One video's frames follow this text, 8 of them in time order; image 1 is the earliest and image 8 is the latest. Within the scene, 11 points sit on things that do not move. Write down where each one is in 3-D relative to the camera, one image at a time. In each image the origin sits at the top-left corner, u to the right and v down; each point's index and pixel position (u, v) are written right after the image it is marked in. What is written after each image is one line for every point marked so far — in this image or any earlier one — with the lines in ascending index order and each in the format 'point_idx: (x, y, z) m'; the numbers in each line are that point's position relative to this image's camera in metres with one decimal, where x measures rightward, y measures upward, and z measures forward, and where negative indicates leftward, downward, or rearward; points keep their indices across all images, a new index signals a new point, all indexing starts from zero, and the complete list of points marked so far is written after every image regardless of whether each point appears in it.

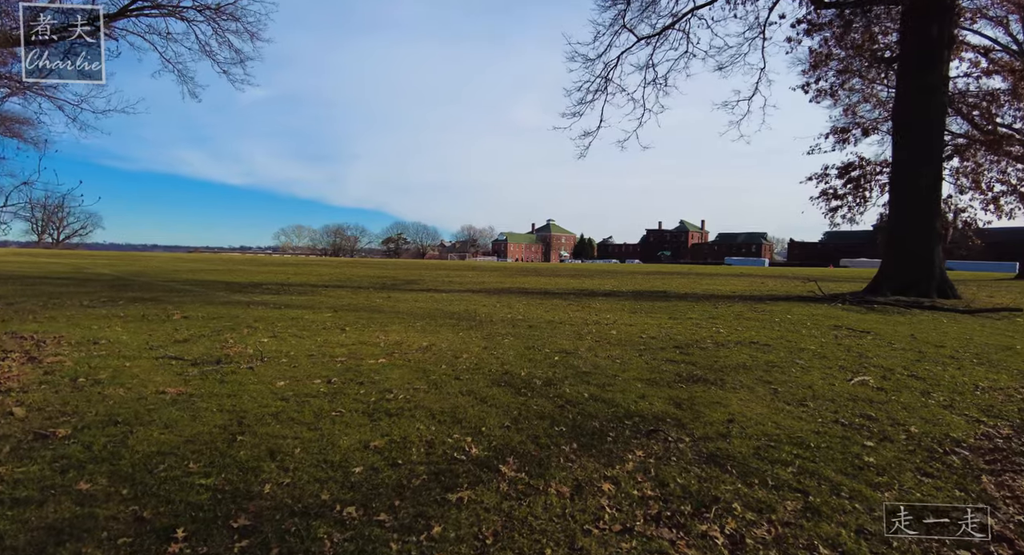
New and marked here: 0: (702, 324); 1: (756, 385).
0: (+3.7, -0.9, +10.2) m
1: (+2.9, -1.3, +6.3) m
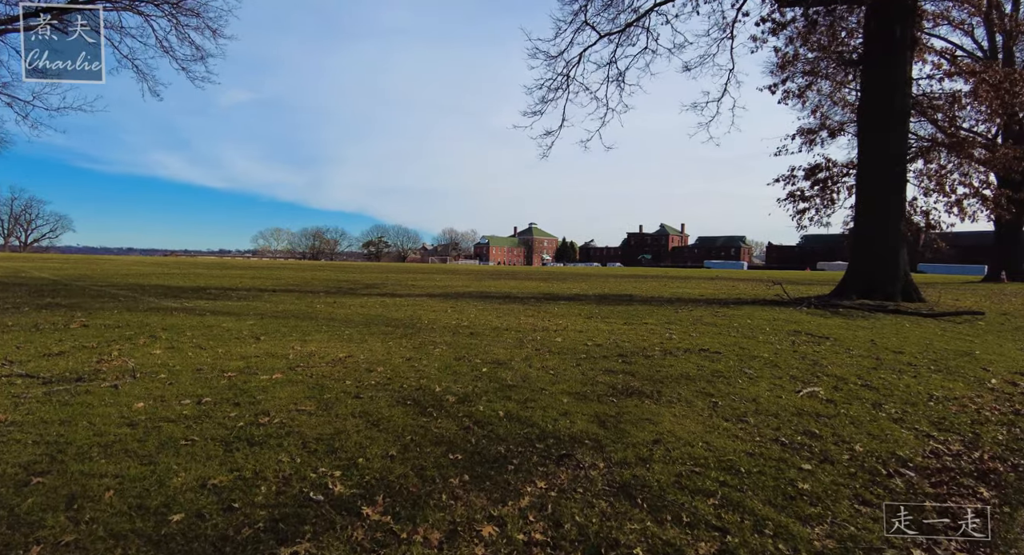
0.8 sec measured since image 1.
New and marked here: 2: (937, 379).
0: (+2.7, -1.0, +9.8) m
1: (+2.0, -1.4, +5.8) m
2: (+6.2, -1.5, +7.6) m
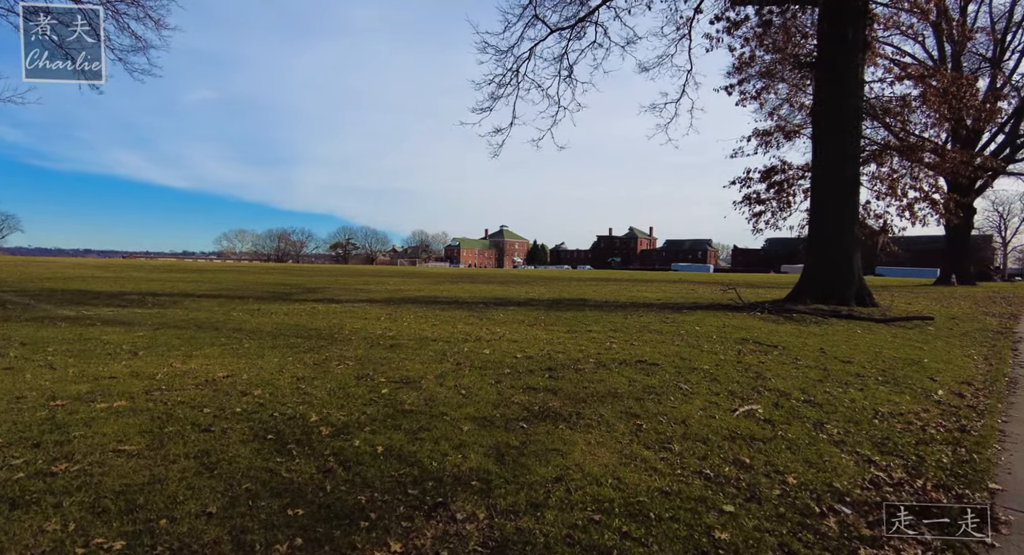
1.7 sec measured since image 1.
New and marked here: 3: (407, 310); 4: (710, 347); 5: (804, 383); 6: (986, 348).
0: (+1.5, -1.1, +9.2) m
1: (+1.1, -1.4, +5.2) m
2: (+5.1, -1.6, +7.2) m
3: (-2.5, -0.8, +12.7) m
4: (+3.4, -1.2, +8.9) m
5: (+4.0, -1.4, +7.1) m
6: (+10.1, -1.5, +11.2) m
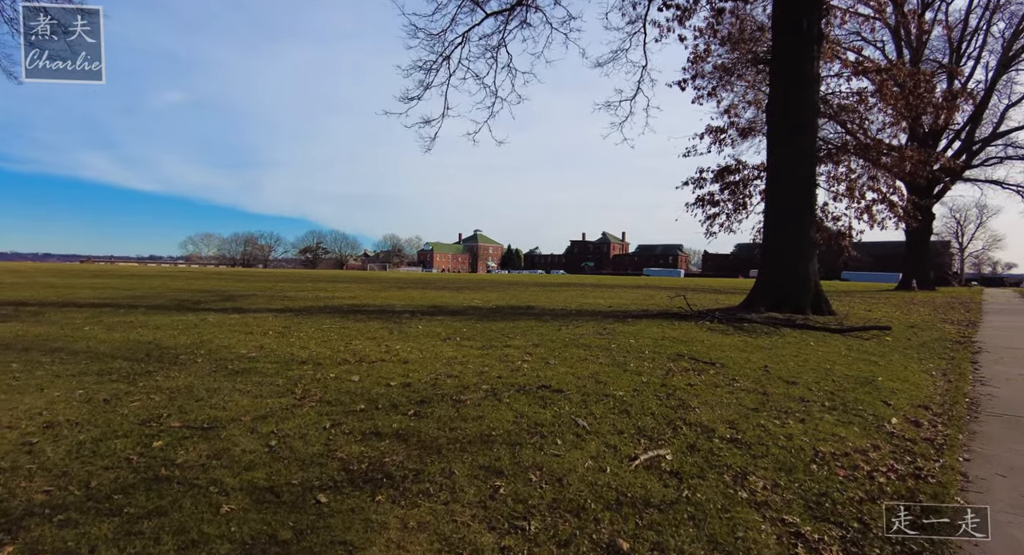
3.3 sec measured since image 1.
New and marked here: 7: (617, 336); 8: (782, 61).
0: (-0.1, -1.2, +7.8) m
1: (-0.3, -1.5, +3.8) m
2: (+3.6, -1.7, +6.0) m
3: (-4.2, -1.0, +11.2) m
4: (+1.8, -1.3, +7.7) m
5: (+2.5, -1.5, +5.9) m
6: (+8.5, -1.7, +10.2) m
7: (+2.1, -1.1, +10.3) m
8: (+7.6, +6.1, +14.8) m
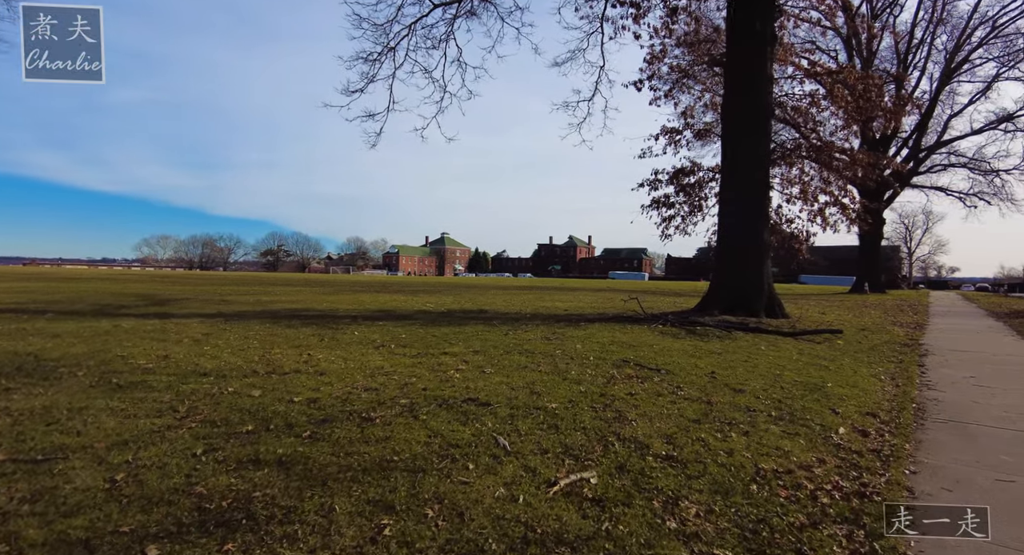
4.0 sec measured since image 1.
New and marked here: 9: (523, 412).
0: (-1.0, -1.2, +7.2) m
1: (-1.0, -1.5, +3.2) m
2: (+2.8, -1.7, +5.6) m
3: (-5.4, -1.0, +10.3) m
4: (+0.9, -1.3, +7.2) m
5: (+1.7, -1.6, +5.5) m
6: (+7.4, -1.7, +10.1) m
7: (+1.0, -1.2, +9.8) m
8: (+6.3, +6.0, +14.7) m
9: (+0.1, -1.4, +5.4) m
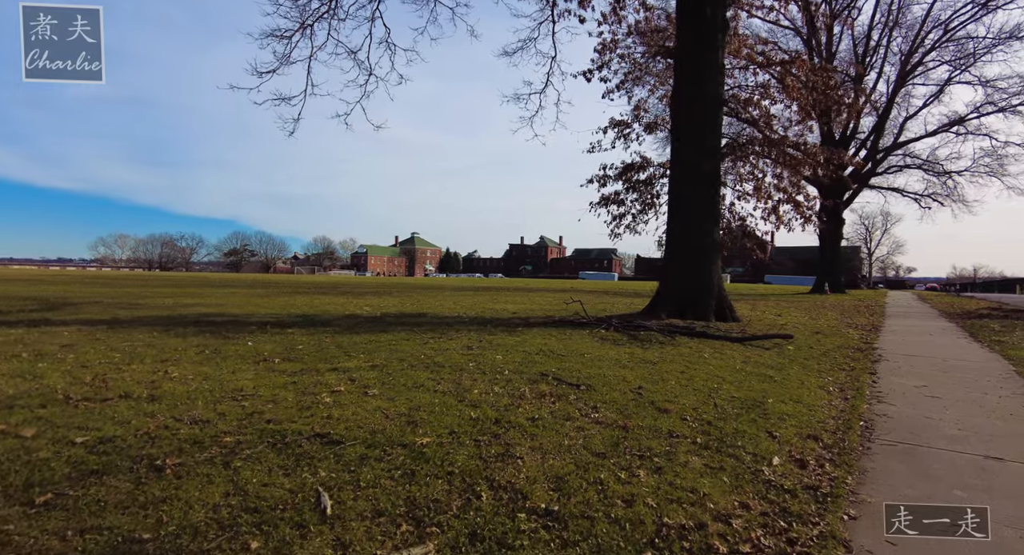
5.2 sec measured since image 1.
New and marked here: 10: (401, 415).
0: (-2.3, -1.3, +6.1) m
1: (-2.1, -1.6, +2.1) m
2: (+1.6, -1.7, +4.7) m
3: (-6.8, -1.0, +9.0) m
4: (-0.4, -1.4, +6.1) m
5: (+0.5, -1.6, +4.4) m
6: (+6.0, -1.7, +9.4) m
7: (-0.4, -1.2, +8.7) m
8: (+4.6, +6.0, +13.9) m
9: (-1.1, -1.4, +4.3) m
10: (-1.1, -1.4, +5.3) m
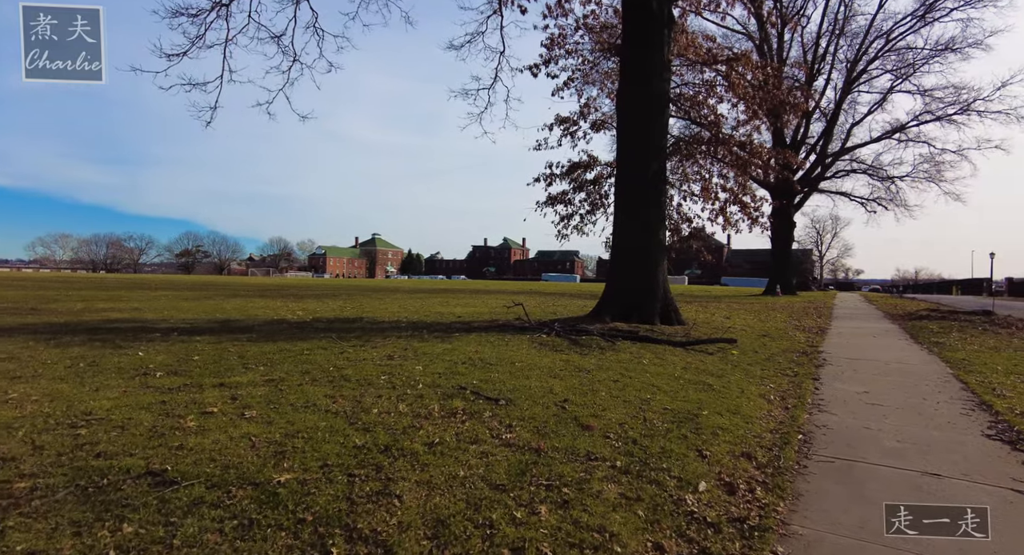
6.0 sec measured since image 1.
0: (-3.3, -1.3, +5.2) m
1: (-2.8, -1.6, +1.2) m
2: (+0.7, -1.7, +4.1) m
3: (-8.0, -1.1, +7.8) m
4: (-1.4, -1.4, +5.4) m
5: (-0.4, -1.6, +3.8) m
6: (+4.7, -1.8, +9.1) m
7: (-1.6, -1.3, +8.0) m
8: (+3.1, +6.0, +13.5) m
9: (-1.9, -1.4, +3.5) m
10: (-2.0, -1.4, +4.5) m
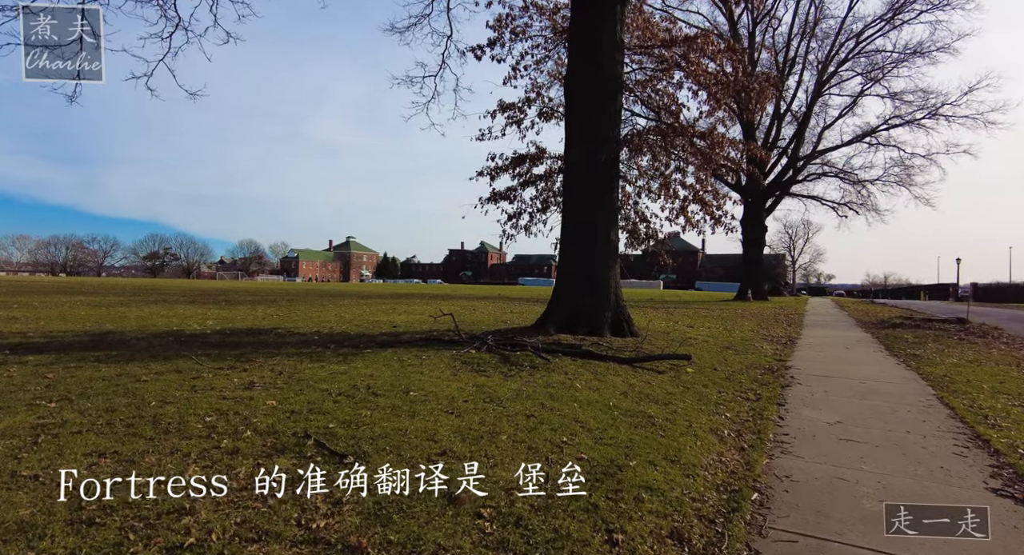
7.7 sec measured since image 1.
0: (-4.5, -1.4, +3.4) m
1: (-3.8, -1.6, -0.5) m
2: (-0.4, -1.8, +2.4) m
3: (-9.3, -1.2, +5.8) m
4: (-2.6, -1.5, +3.7) m
5: (-1.5, -1.7, +2.1) m
6: (+3.4, -1.9, +7.6) m
7: (-2.9, -1.3, +6.3) m
8: (+1.6, +5.8, +12.0) m
9: (-3.1, -1.5, +1.8) m
10: (-3.2, -1.4, +2.7) m
